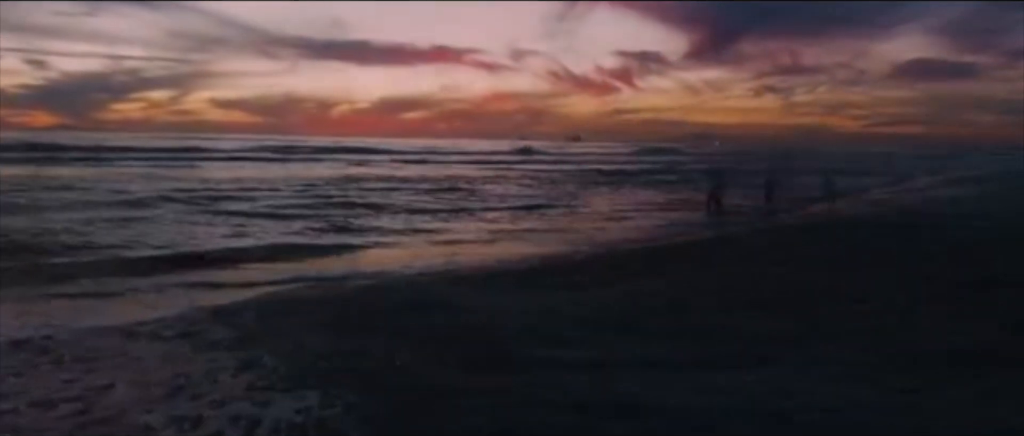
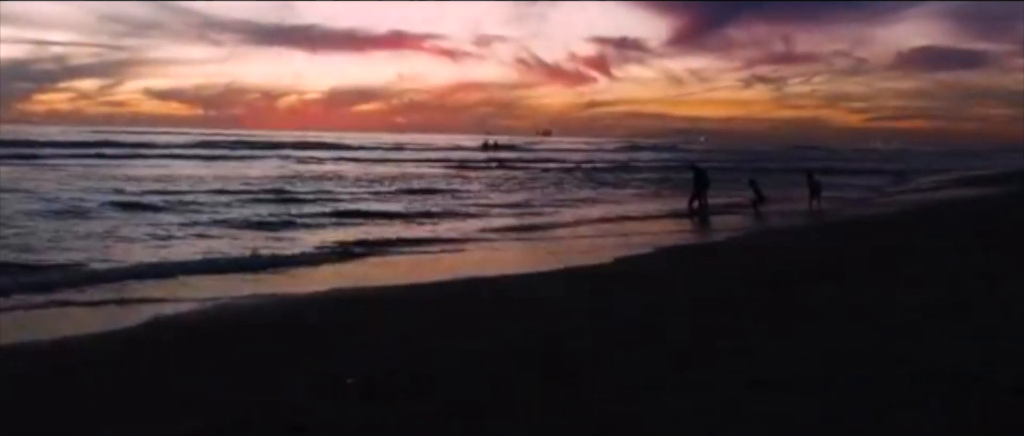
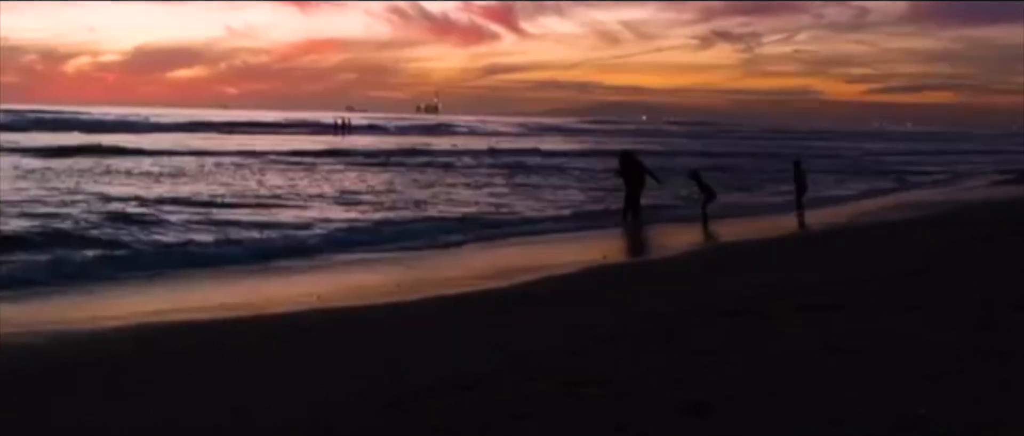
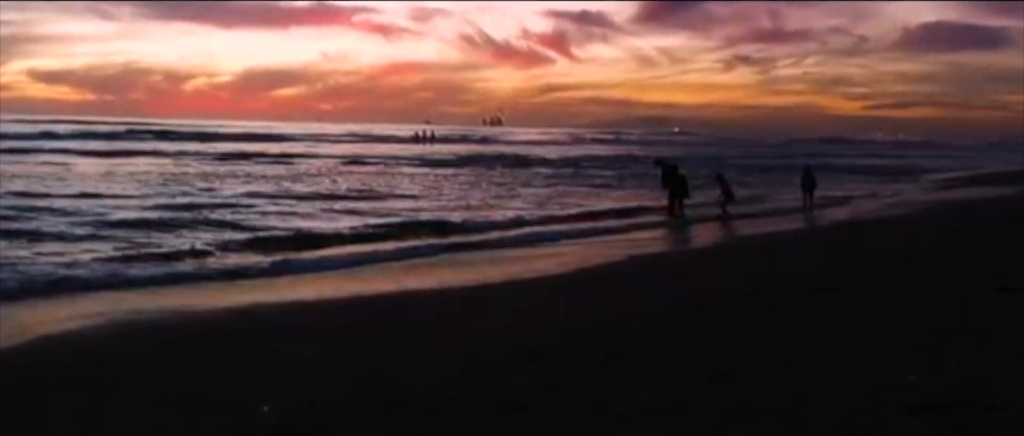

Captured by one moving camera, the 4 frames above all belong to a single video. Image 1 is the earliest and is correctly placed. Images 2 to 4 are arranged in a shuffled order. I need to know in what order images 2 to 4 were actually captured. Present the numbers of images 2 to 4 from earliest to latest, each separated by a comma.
2, 4, 3
